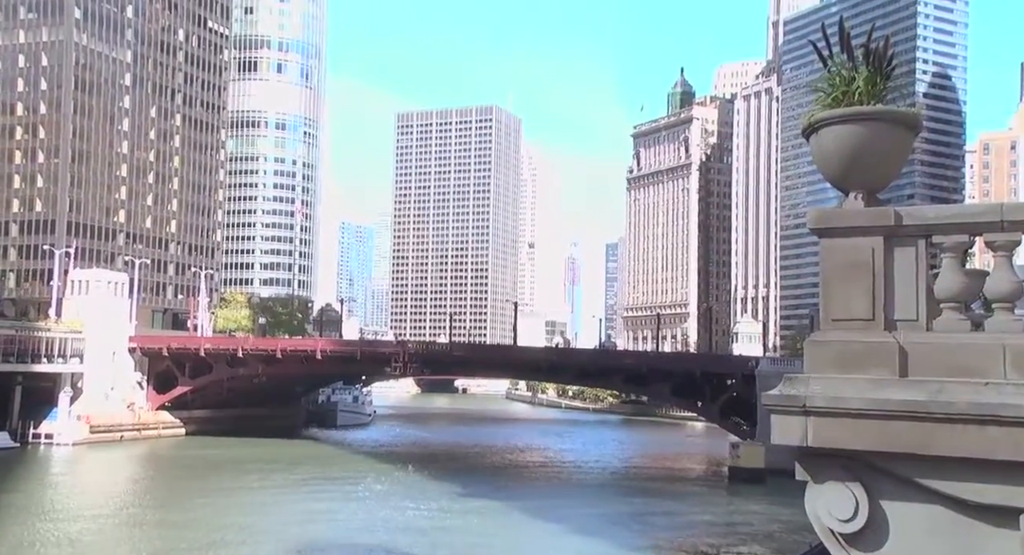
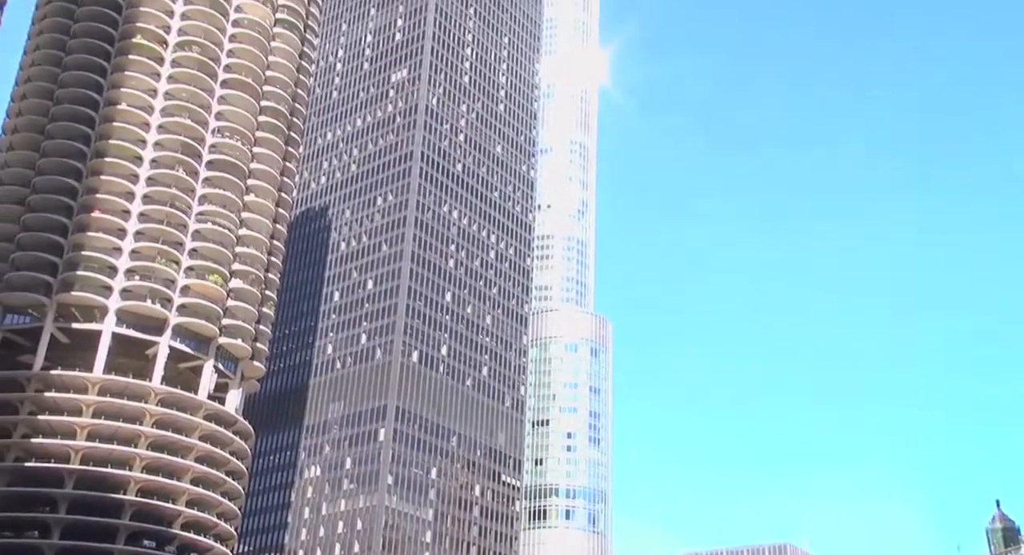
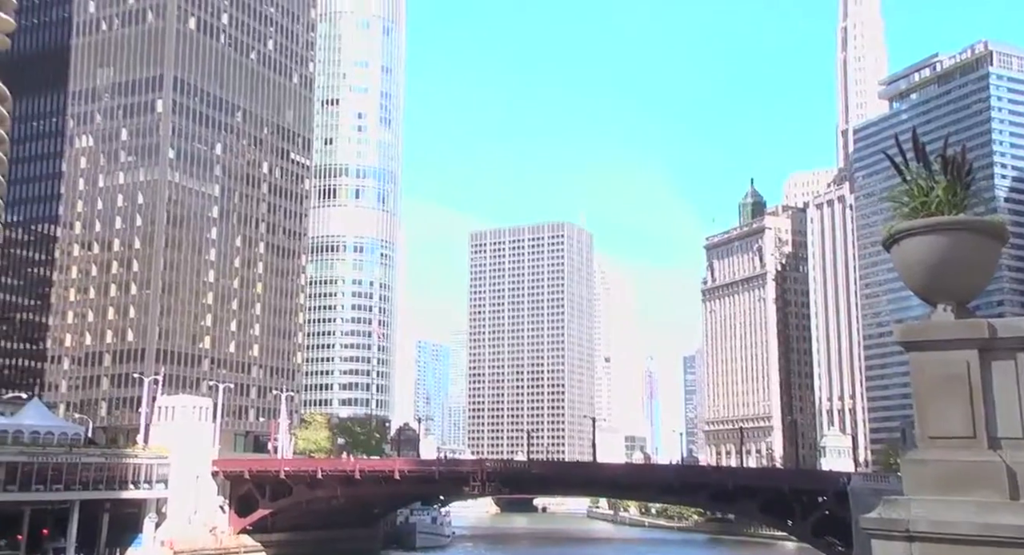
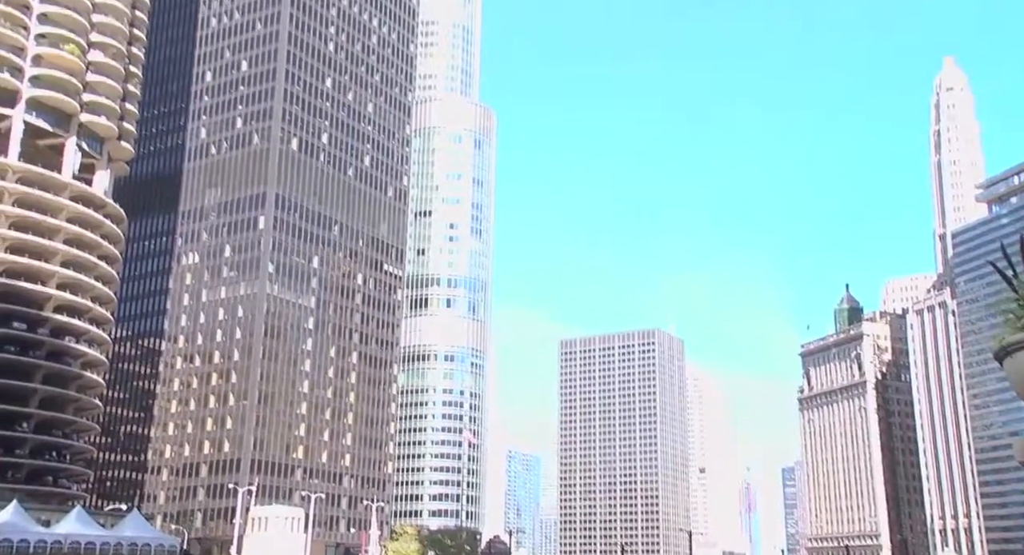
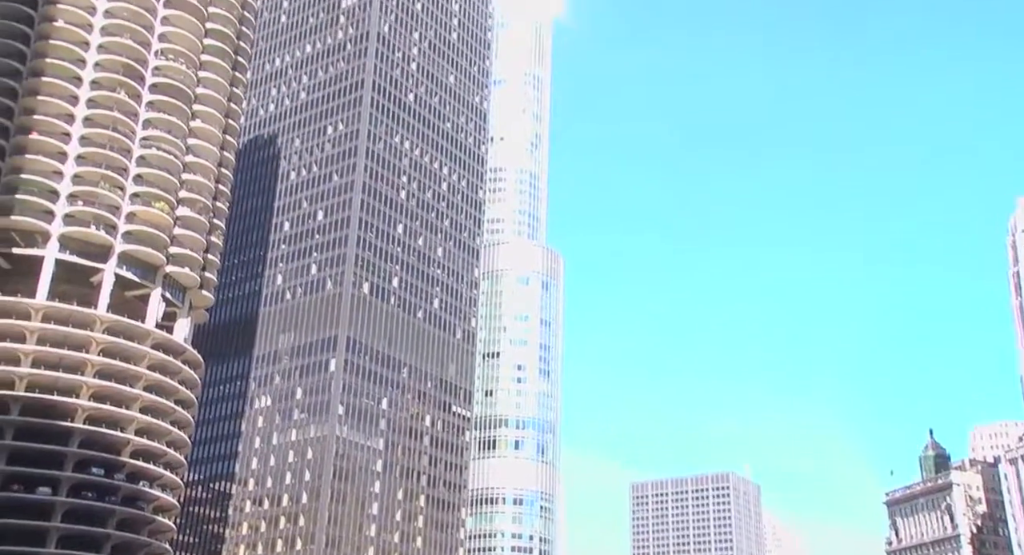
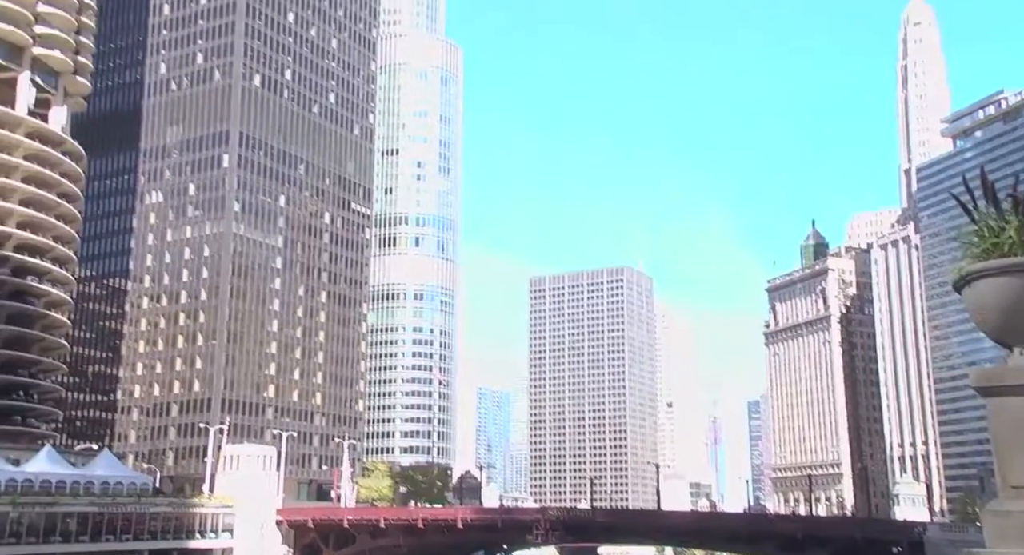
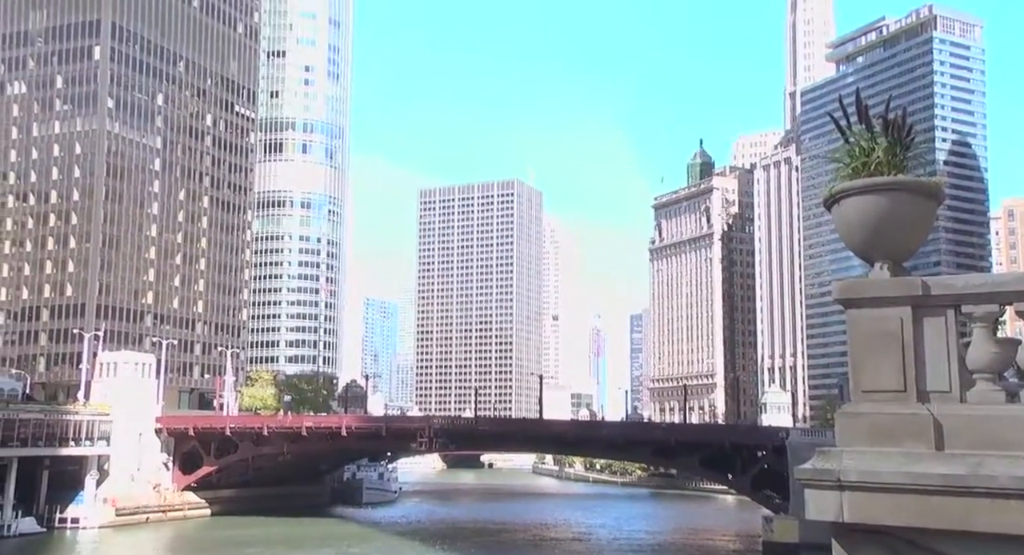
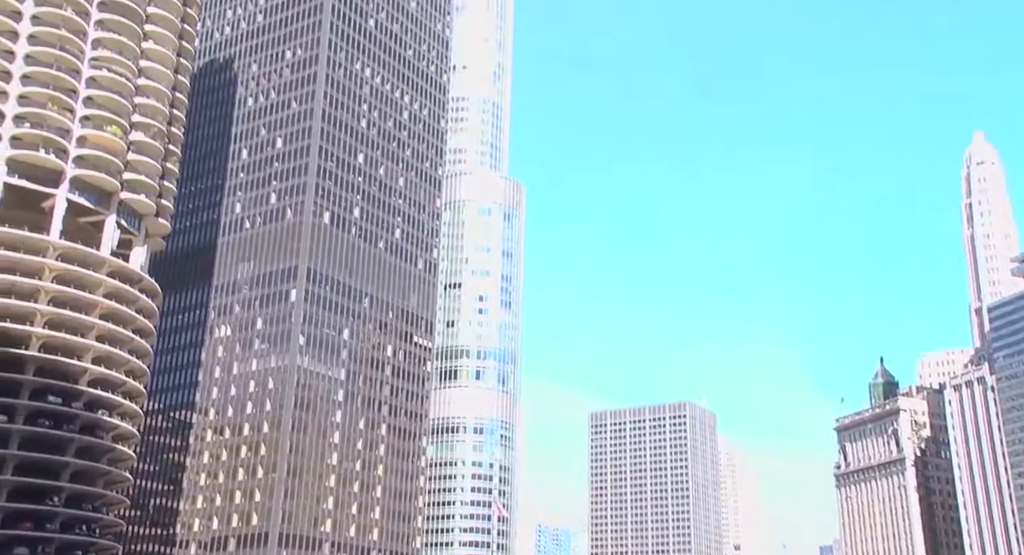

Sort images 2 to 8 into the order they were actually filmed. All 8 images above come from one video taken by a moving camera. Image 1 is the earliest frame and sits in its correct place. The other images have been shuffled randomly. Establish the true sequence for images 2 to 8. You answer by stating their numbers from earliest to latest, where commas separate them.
7, 3, 6, 4, 8, 5, 2
